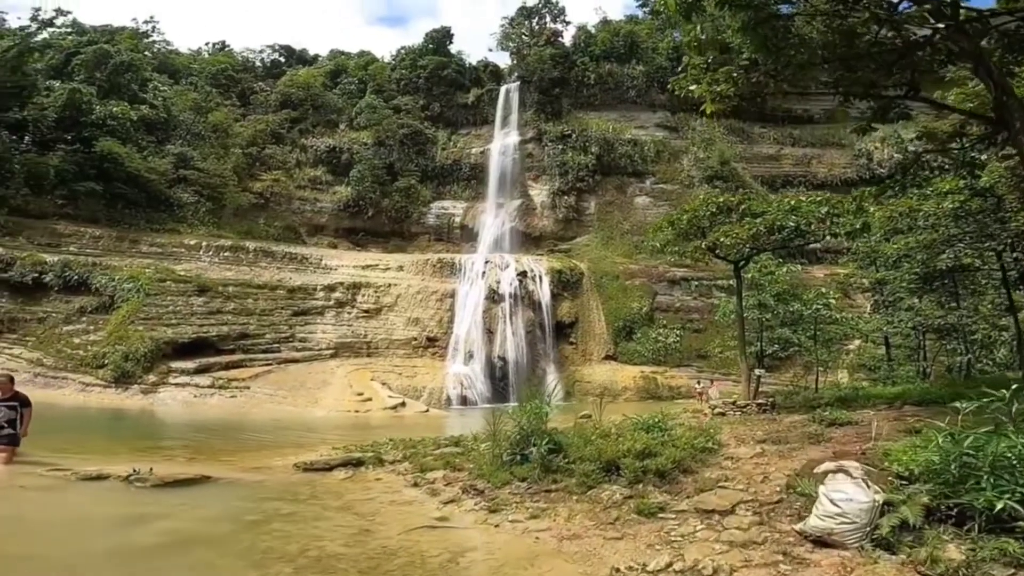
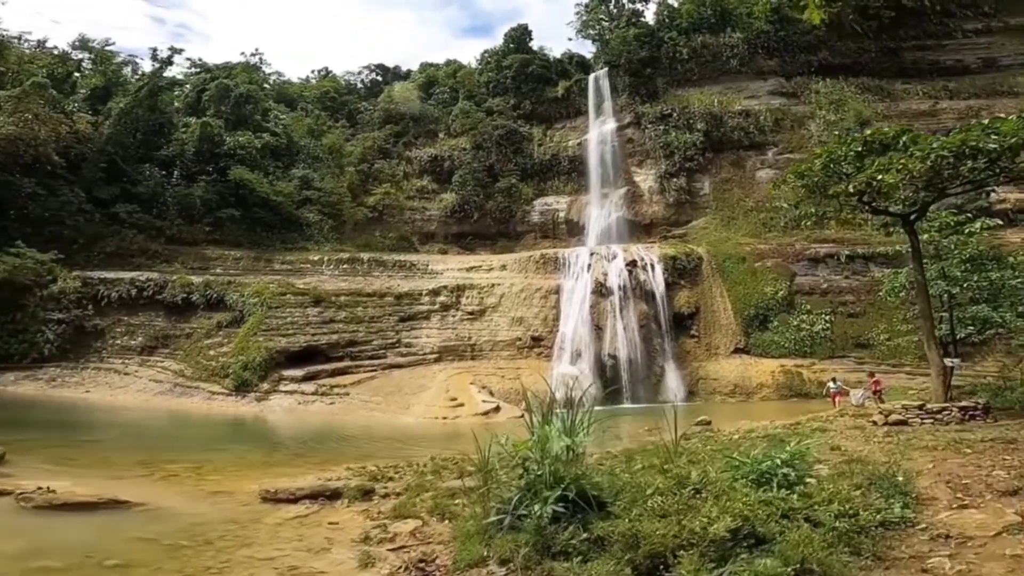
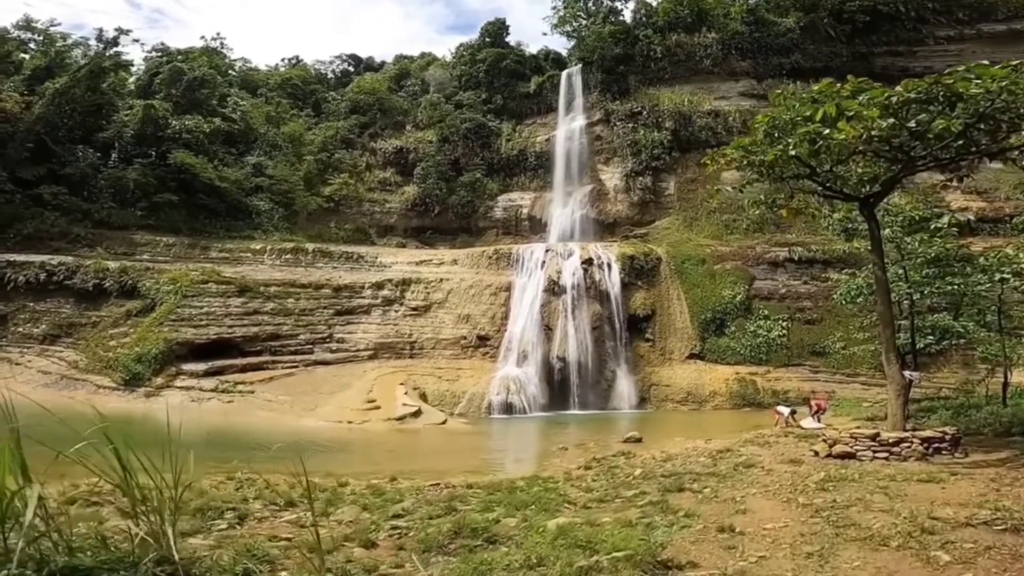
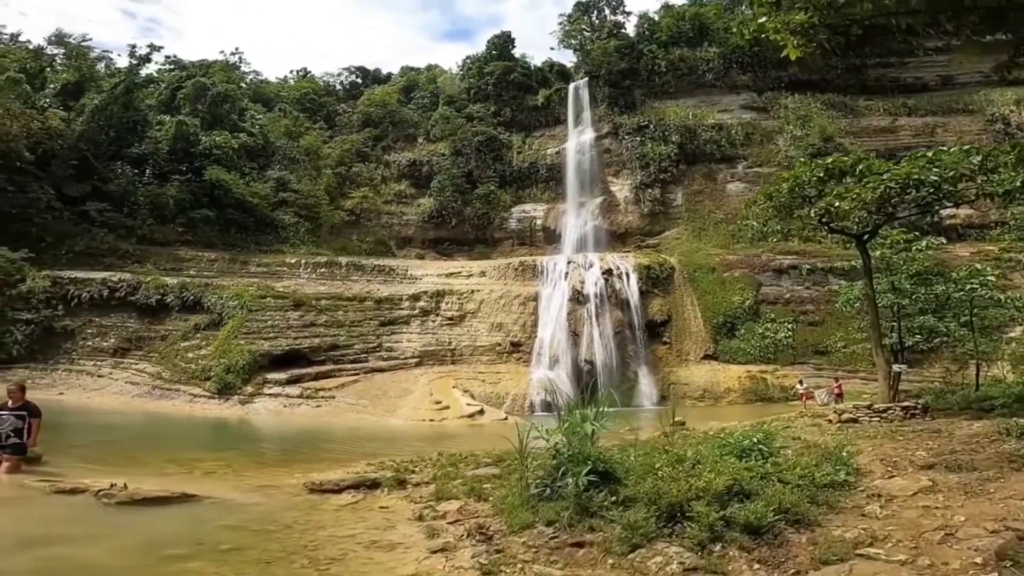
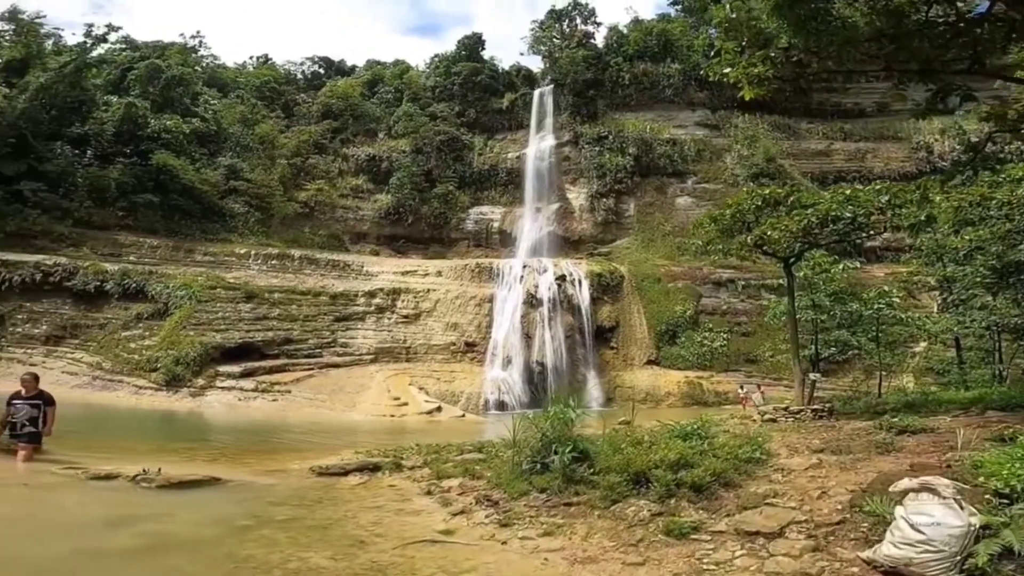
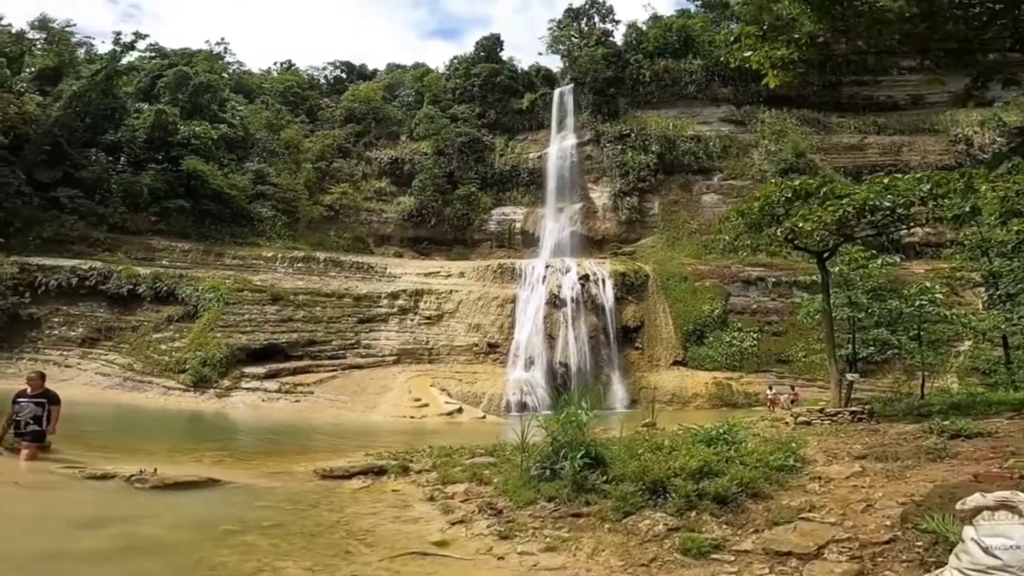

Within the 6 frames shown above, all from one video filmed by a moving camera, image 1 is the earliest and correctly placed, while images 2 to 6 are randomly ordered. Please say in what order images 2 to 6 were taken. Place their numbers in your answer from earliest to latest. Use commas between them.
5, 6, 4, 2, 3
